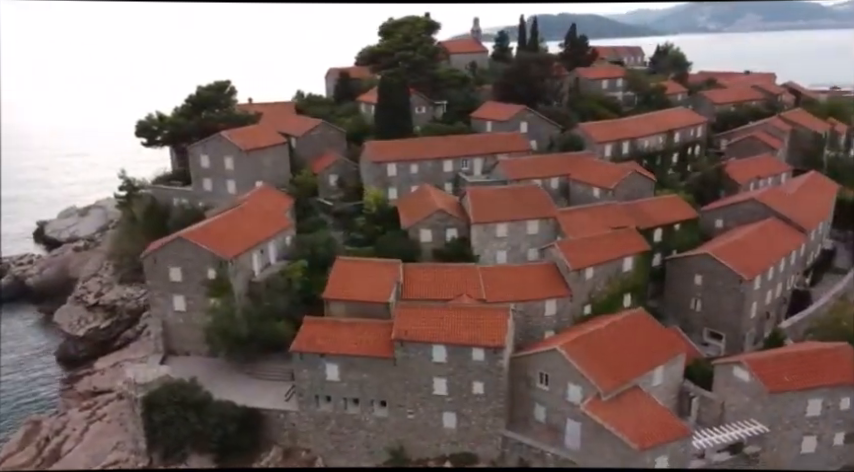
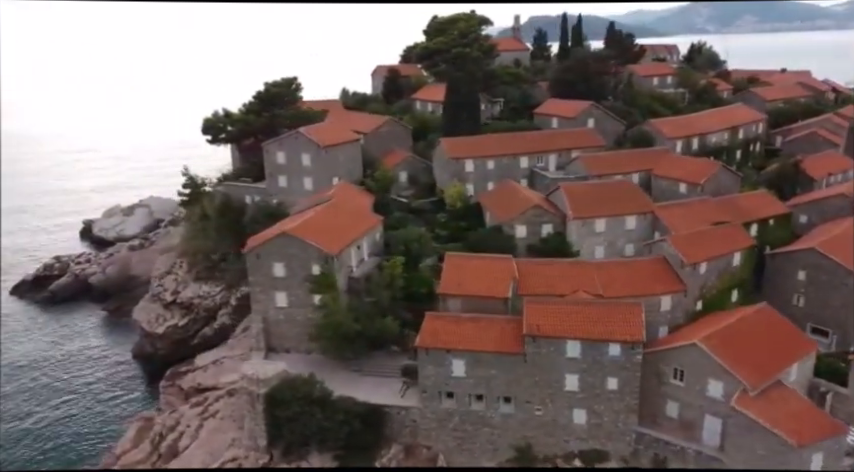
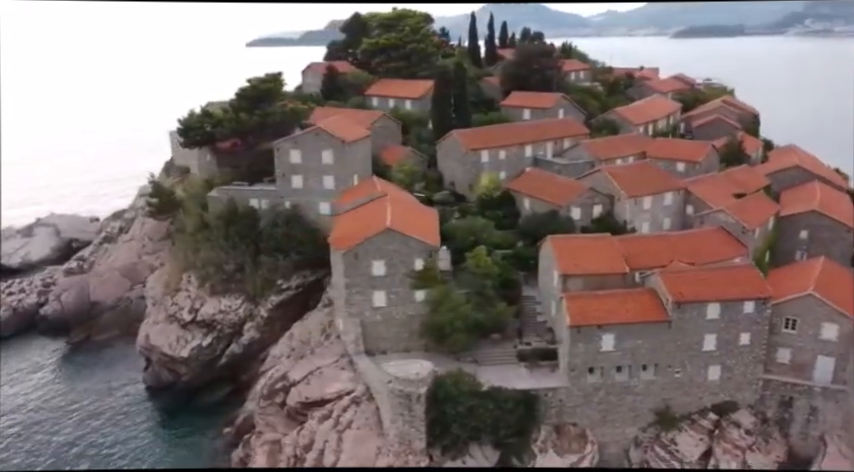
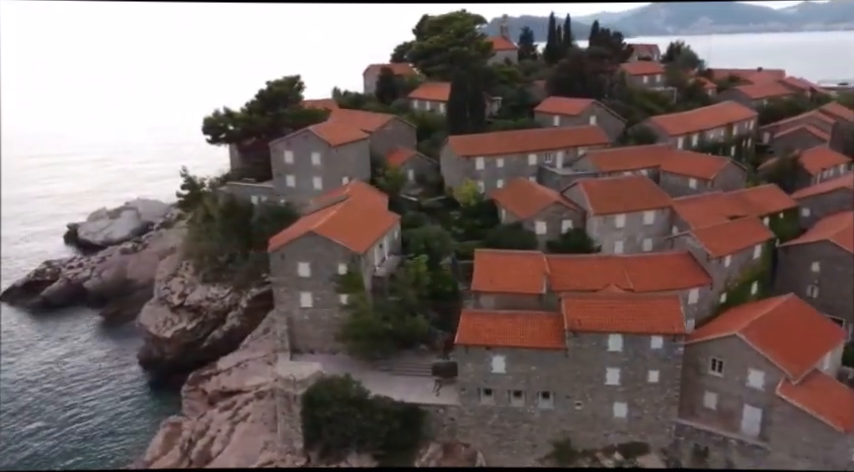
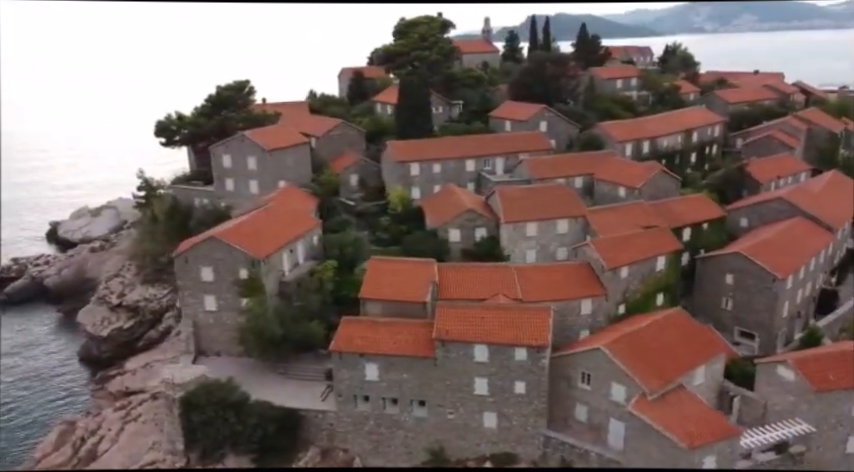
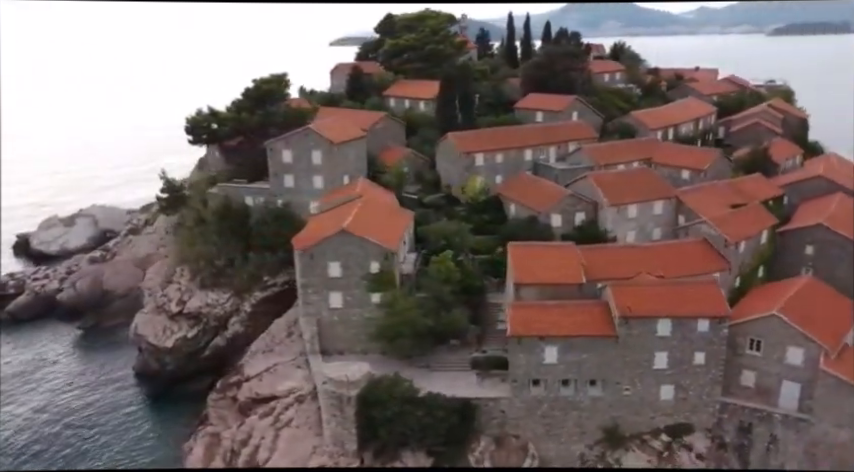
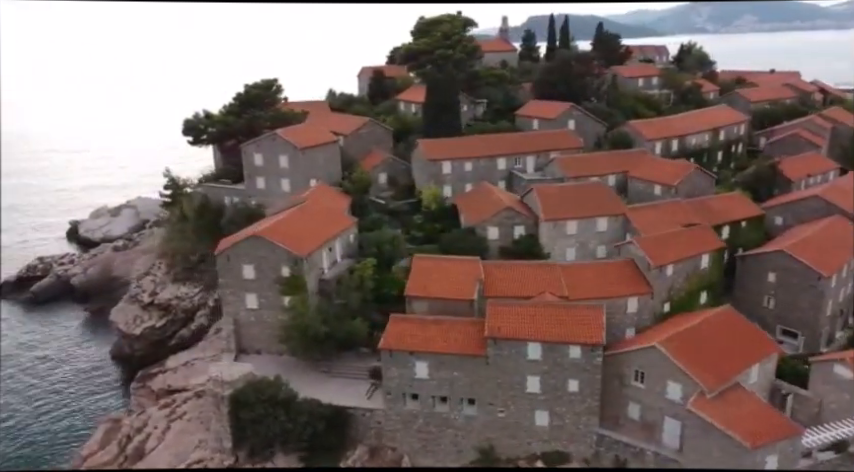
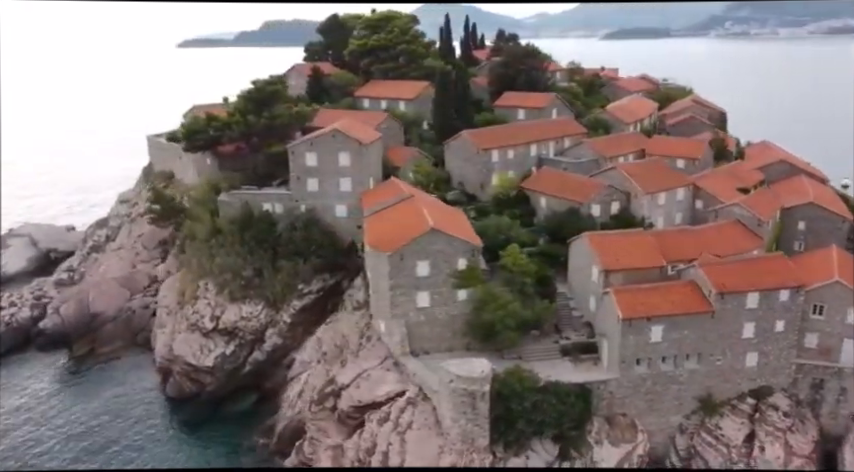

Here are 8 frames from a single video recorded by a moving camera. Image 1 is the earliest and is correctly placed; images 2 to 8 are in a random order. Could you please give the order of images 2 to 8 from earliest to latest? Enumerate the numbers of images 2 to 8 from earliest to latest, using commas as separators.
5, 7, 2, 4, 6, 3, 8
